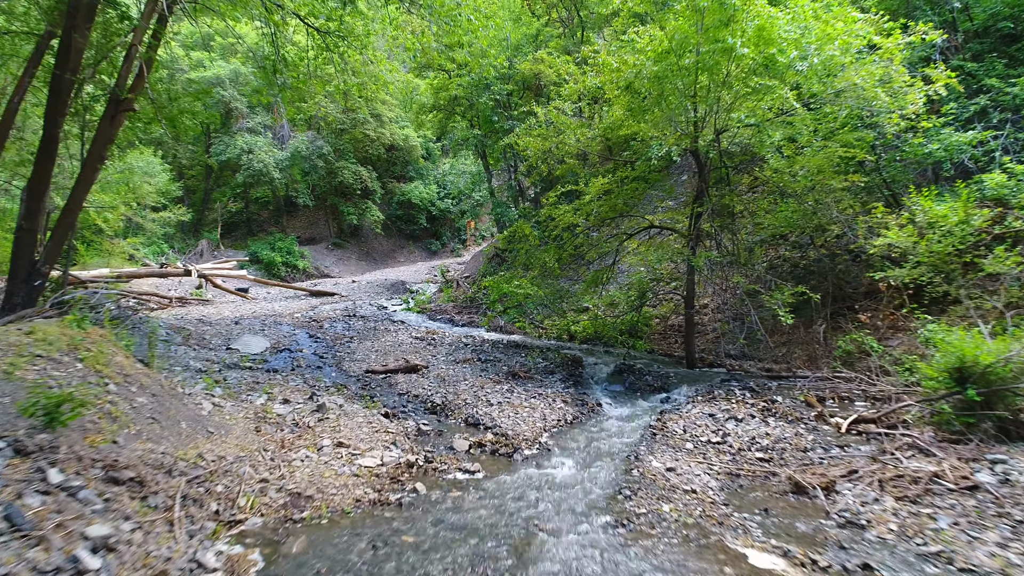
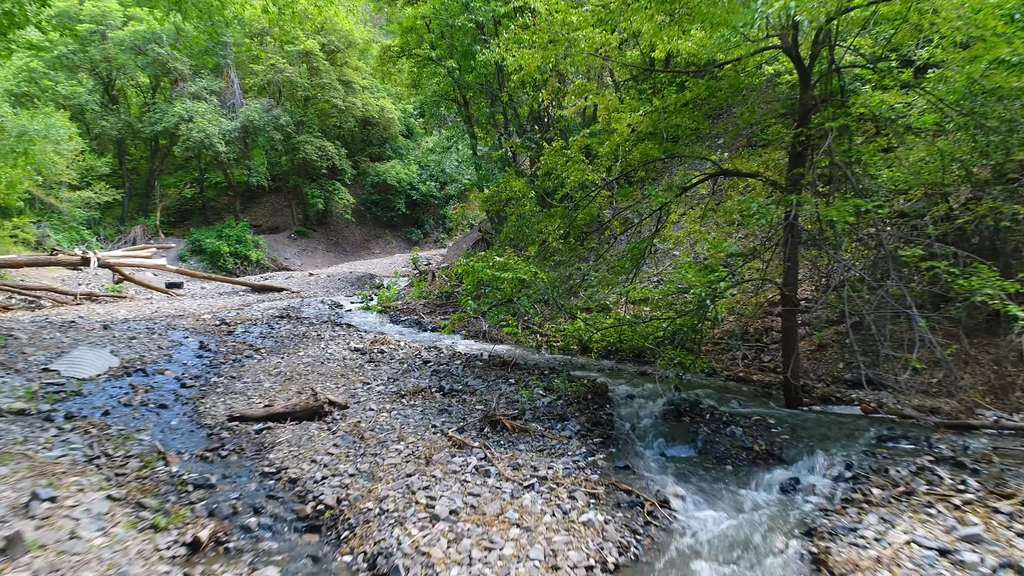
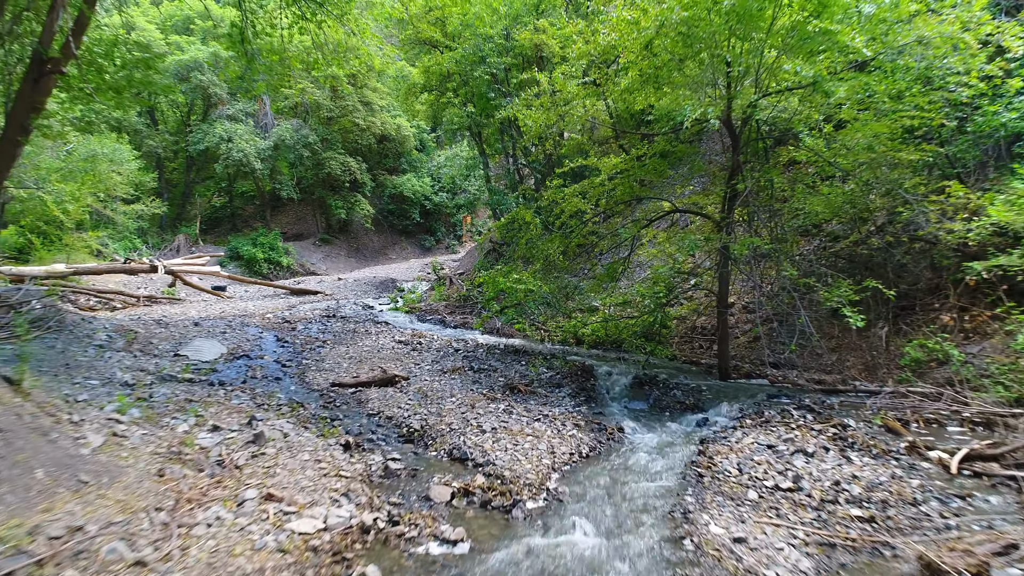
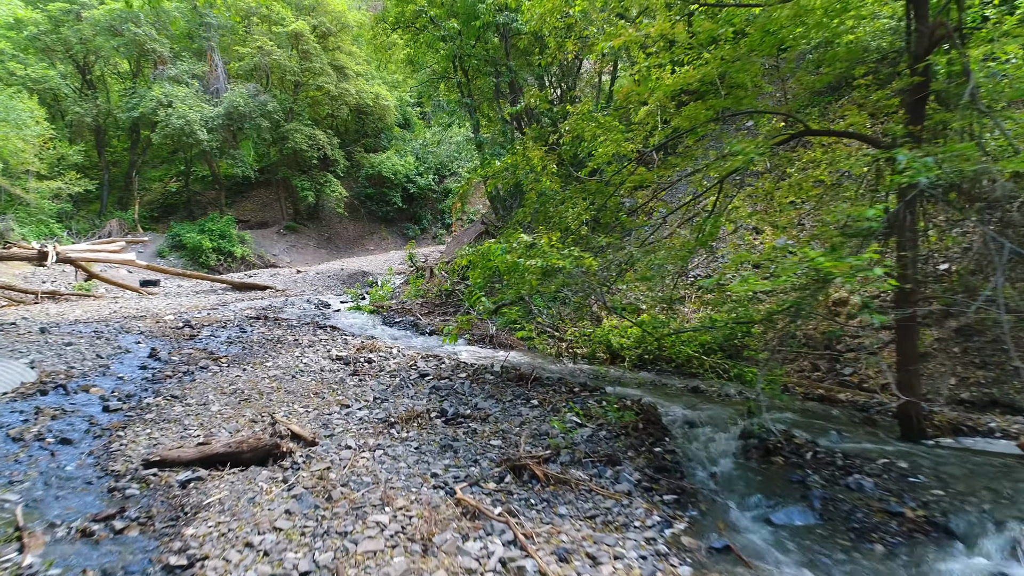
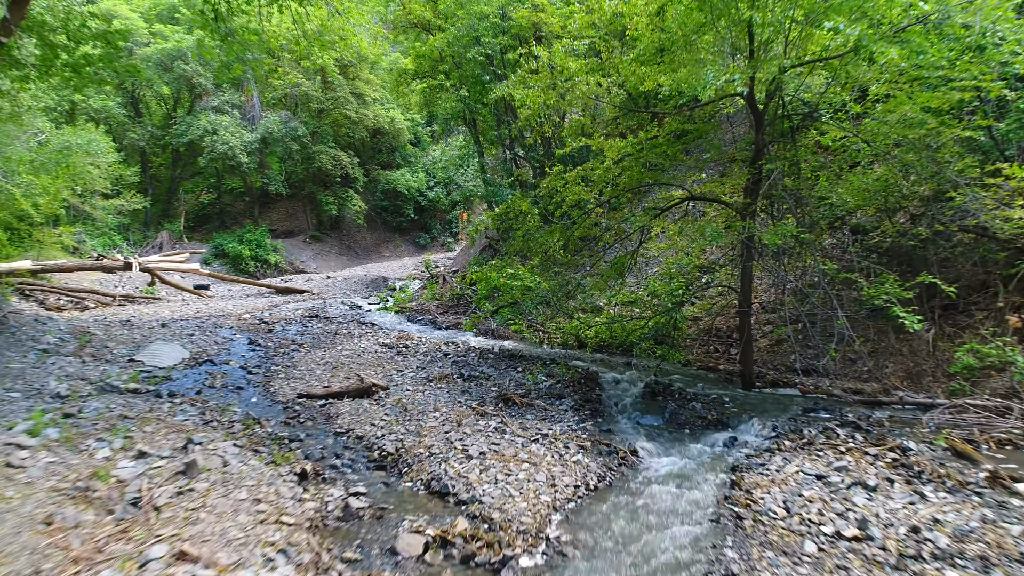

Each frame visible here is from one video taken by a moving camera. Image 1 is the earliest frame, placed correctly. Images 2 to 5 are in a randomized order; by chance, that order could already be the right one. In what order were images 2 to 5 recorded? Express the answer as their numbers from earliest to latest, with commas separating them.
3, 5, 2, 4
